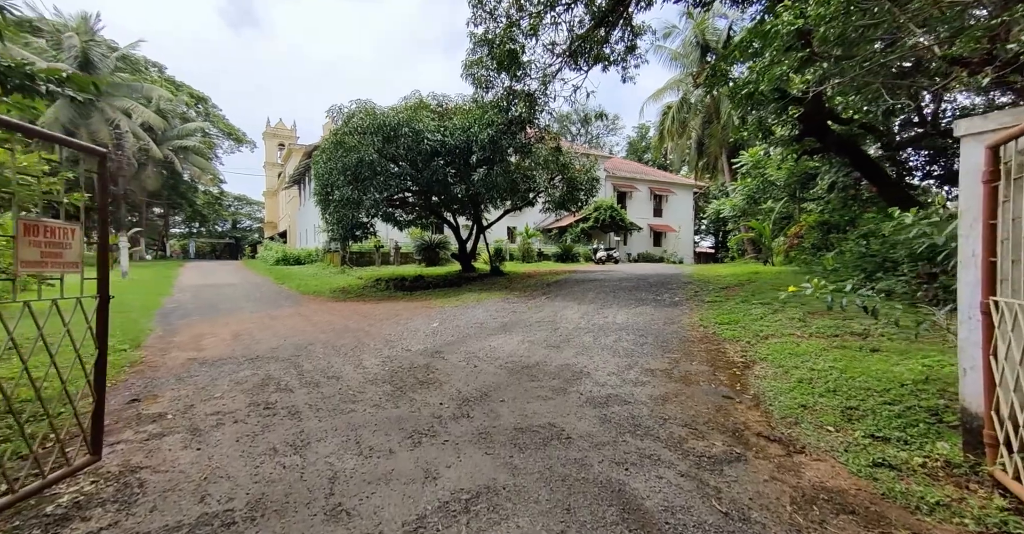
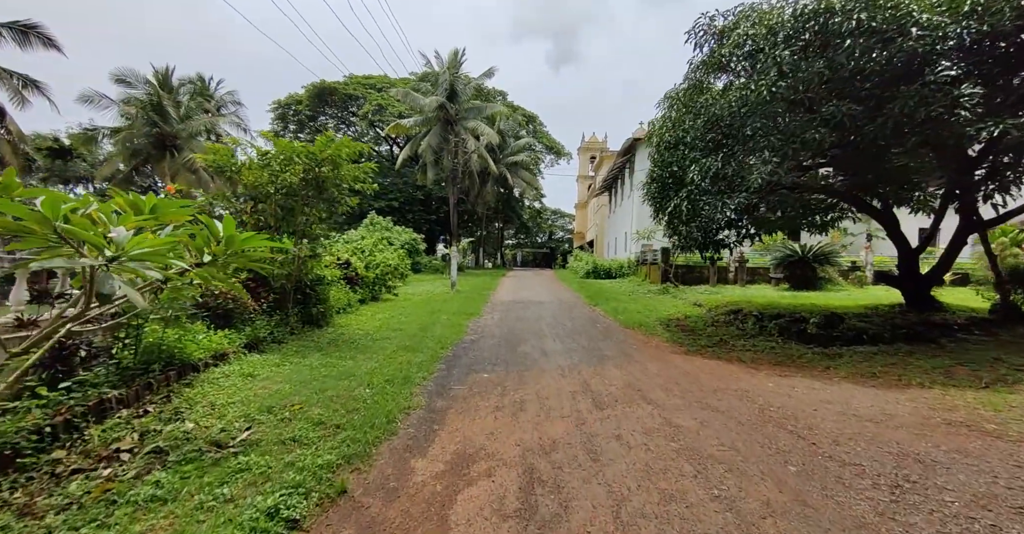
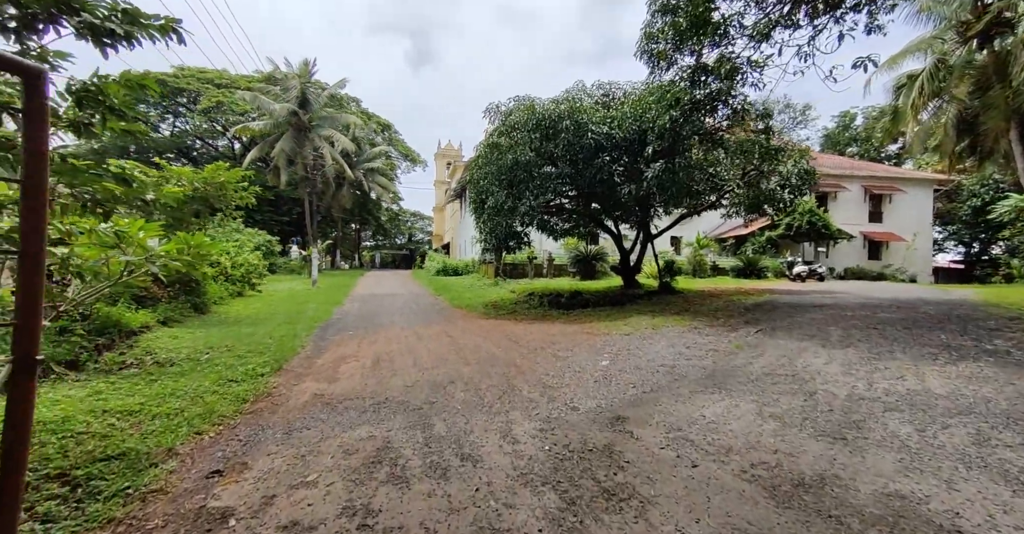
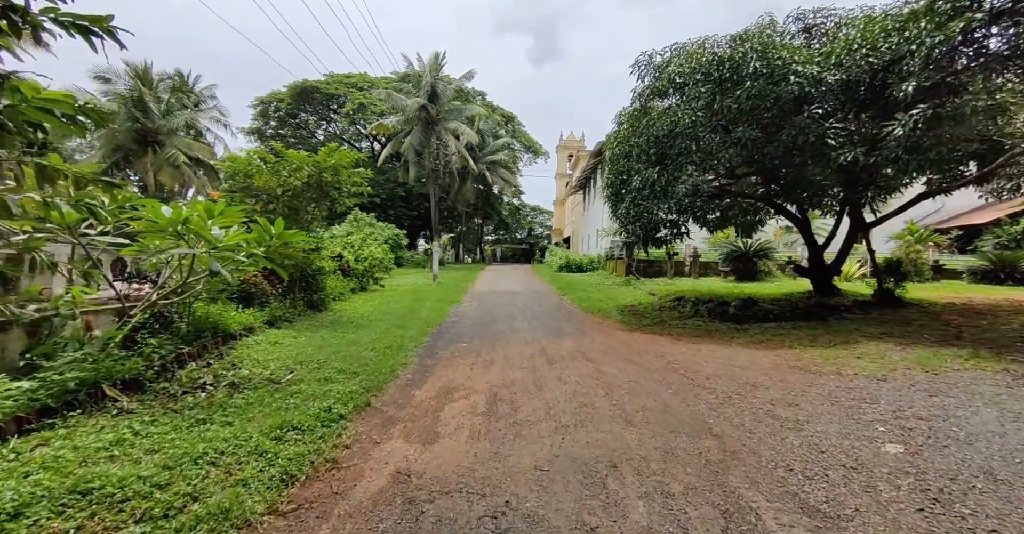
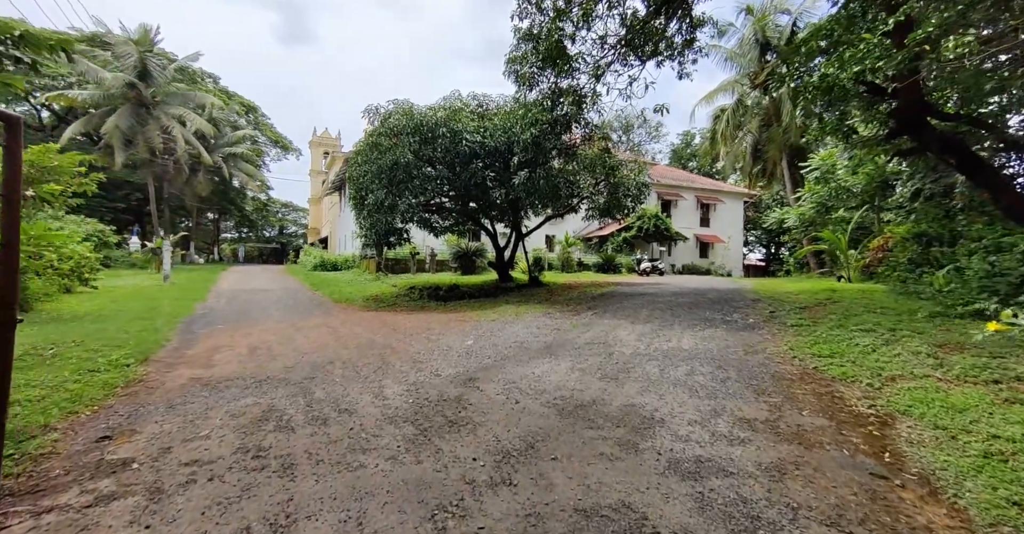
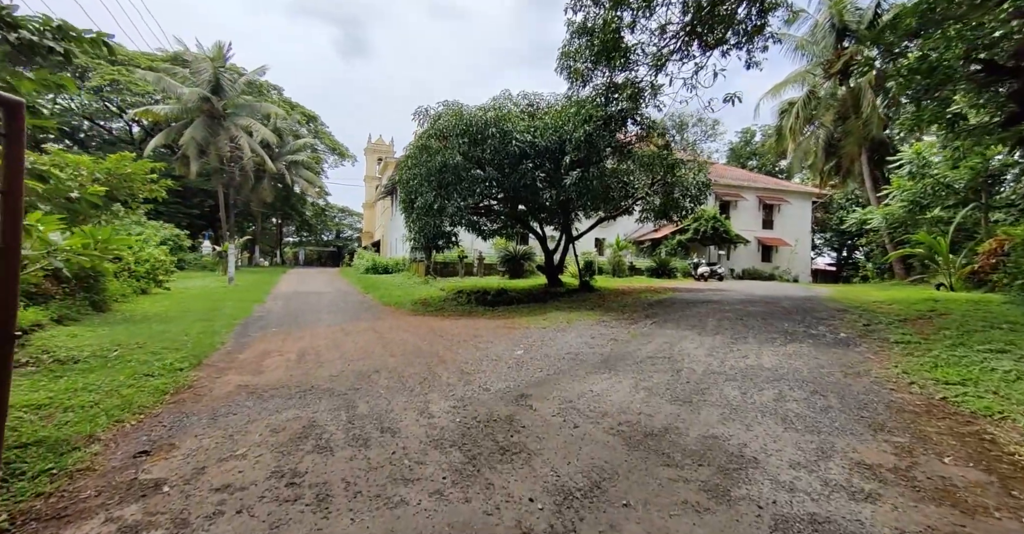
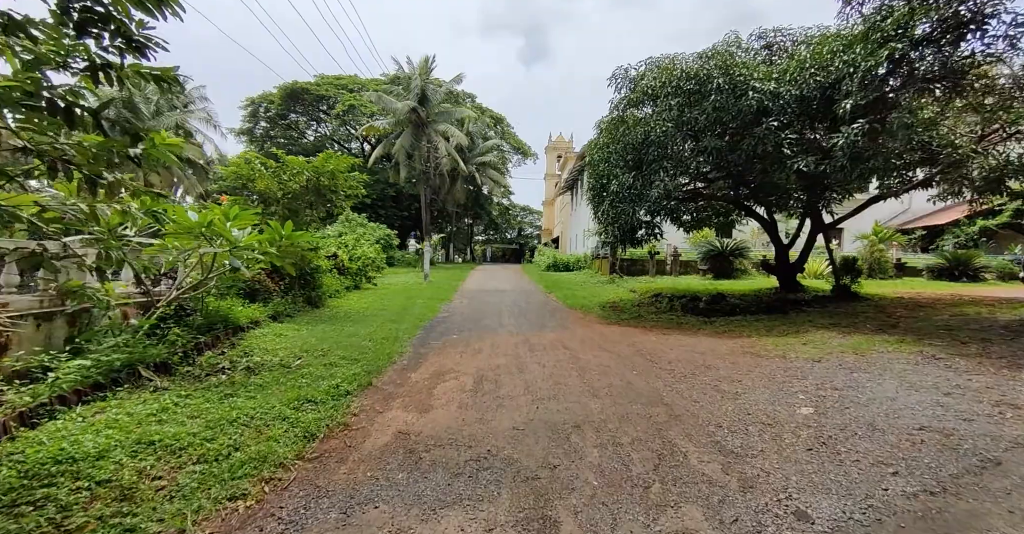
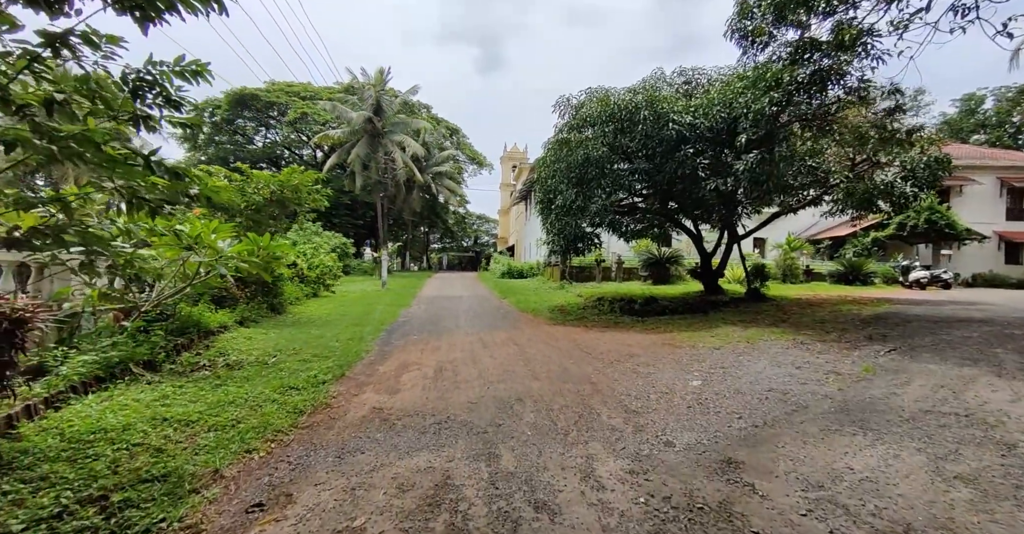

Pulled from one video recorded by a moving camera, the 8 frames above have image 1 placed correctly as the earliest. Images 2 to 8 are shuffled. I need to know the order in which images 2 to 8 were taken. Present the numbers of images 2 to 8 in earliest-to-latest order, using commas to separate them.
5, 6, 3, 8, 7, 4, 2
